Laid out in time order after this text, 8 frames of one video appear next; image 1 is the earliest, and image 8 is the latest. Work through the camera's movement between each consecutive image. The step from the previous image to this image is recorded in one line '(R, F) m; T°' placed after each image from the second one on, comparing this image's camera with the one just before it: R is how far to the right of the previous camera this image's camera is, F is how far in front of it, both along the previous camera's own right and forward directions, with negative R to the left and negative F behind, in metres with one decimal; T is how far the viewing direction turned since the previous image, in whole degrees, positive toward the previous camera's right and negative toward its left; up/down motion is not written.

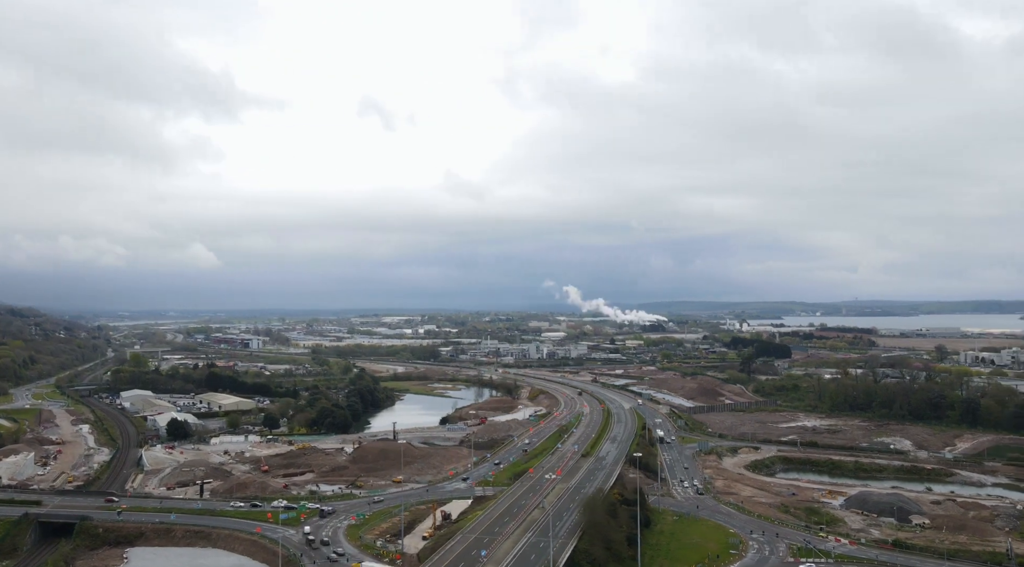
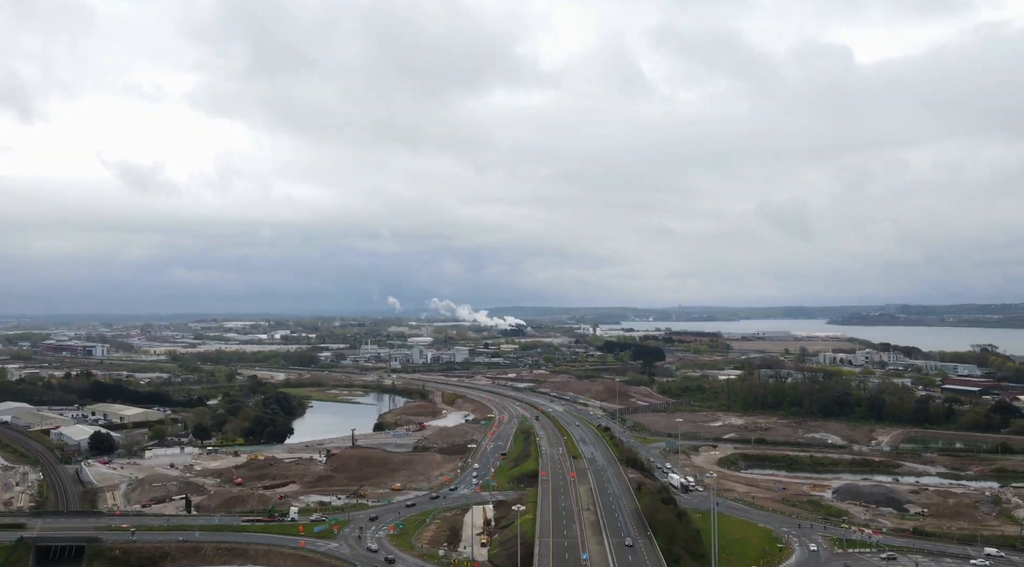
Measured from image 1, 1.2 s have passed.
(-6.0, +1.5) m; +9°
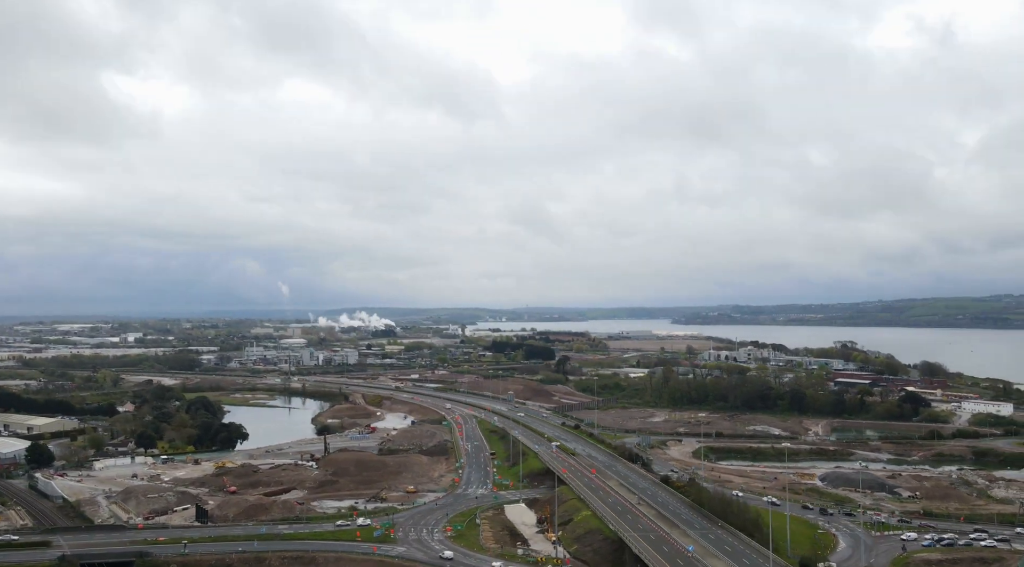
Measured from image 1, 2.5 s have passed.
(-5.8, +0.8) m; +8°
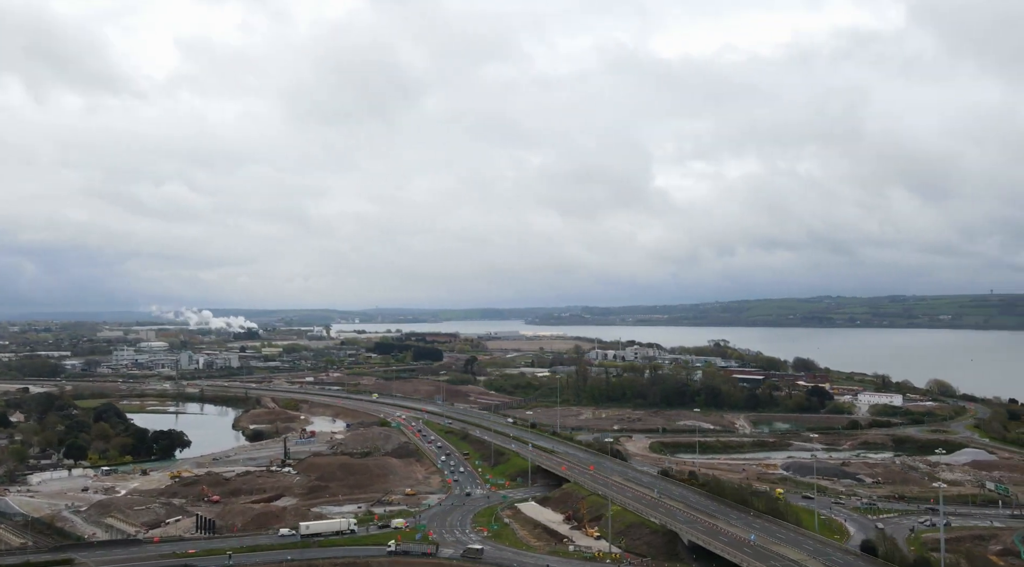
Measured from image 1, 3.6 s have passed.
(-5.1, +0.3) m; +8°
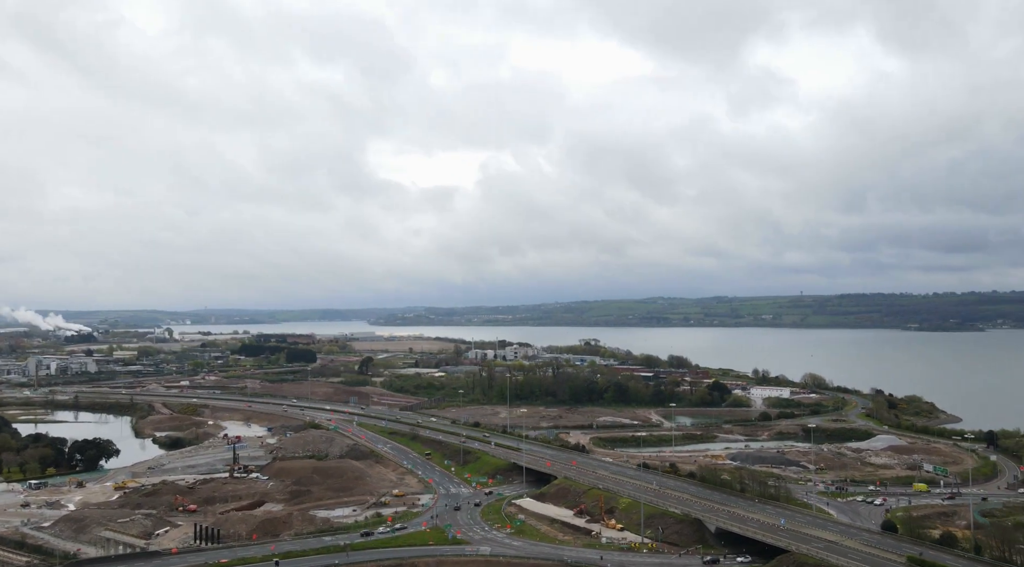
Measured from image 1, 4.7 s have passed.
(-5.1, -0.1) m; +9°
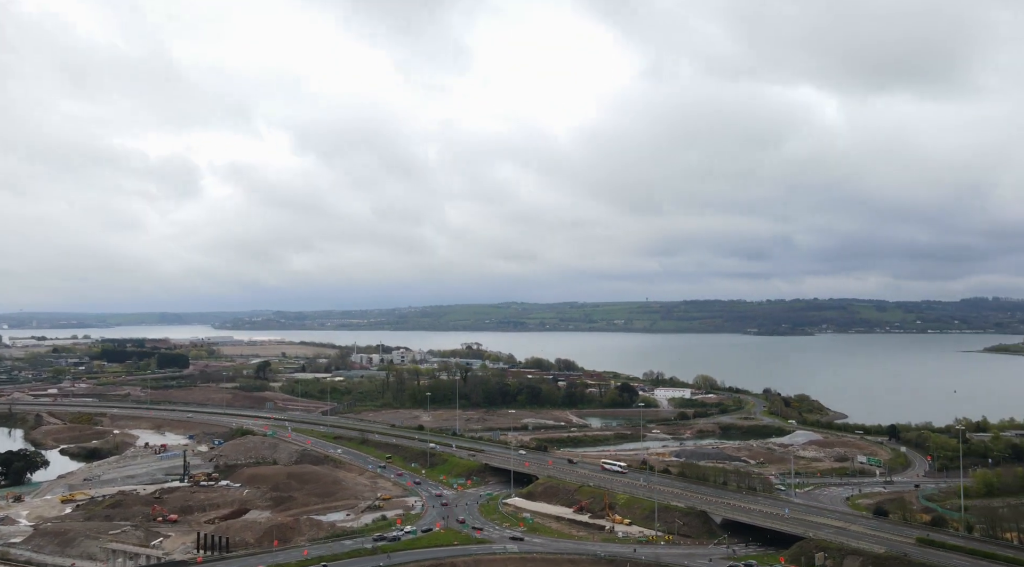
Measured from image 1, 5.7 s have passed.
(-4.7, -0.6) m; +8°
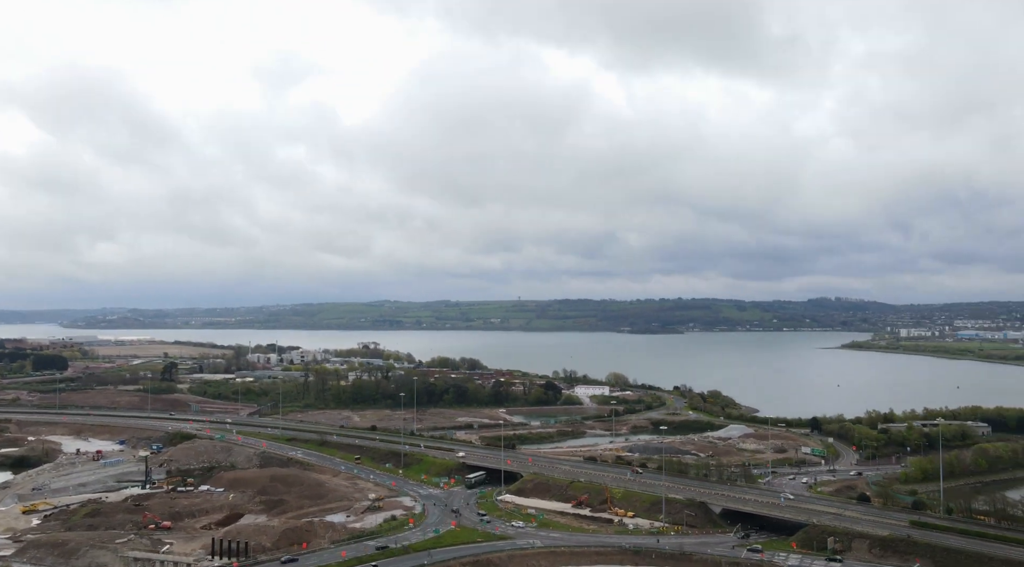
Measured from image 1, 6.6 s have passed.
(-4.2, -0.9) m; +7°
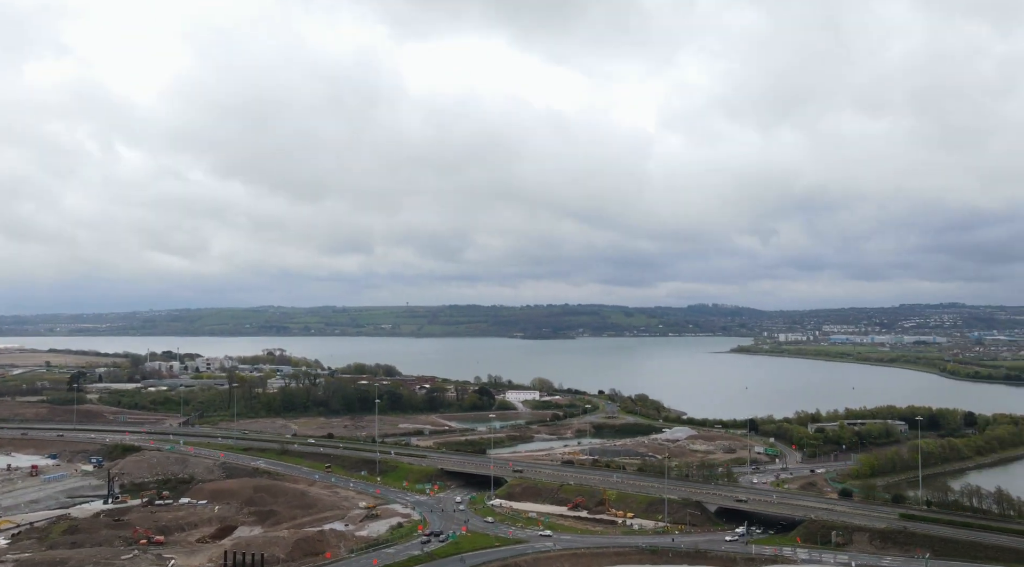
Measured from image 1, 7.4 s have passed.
(-3.8, -0.6) m; +7°
